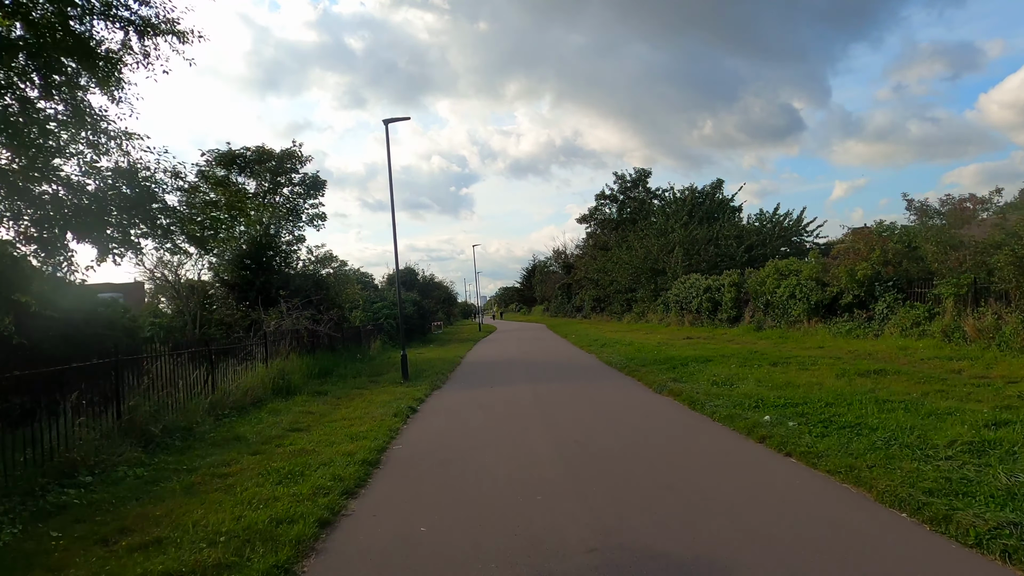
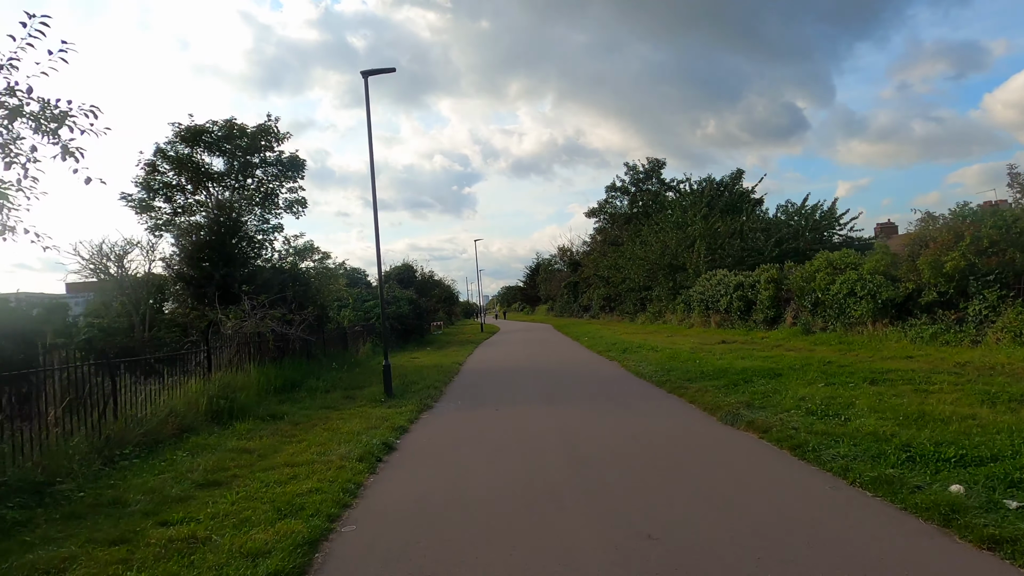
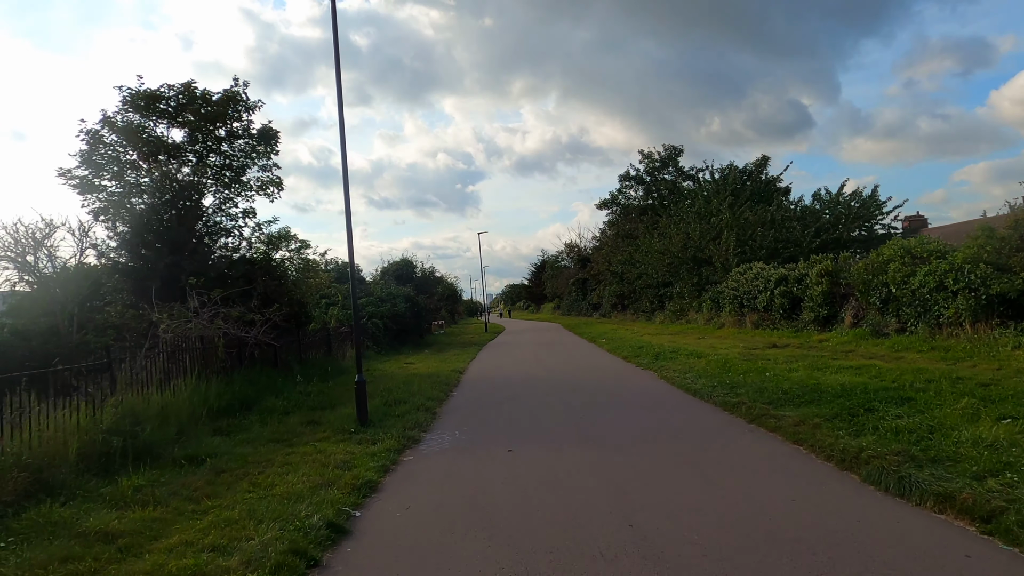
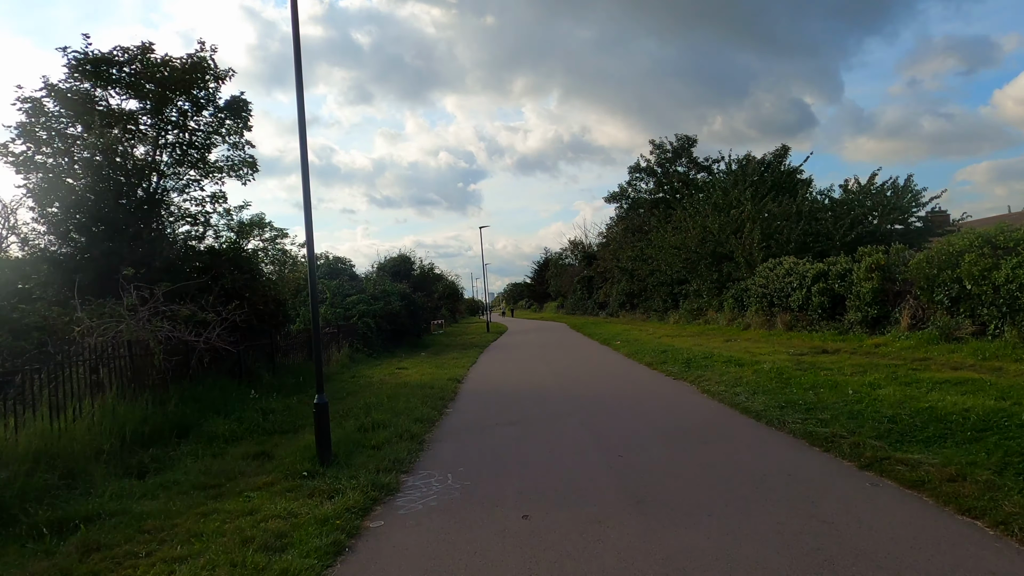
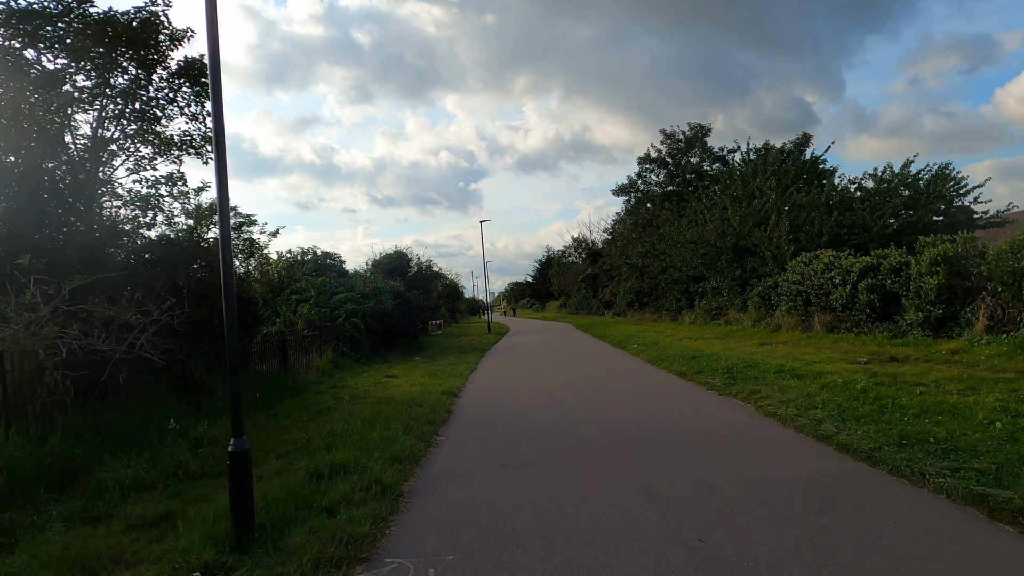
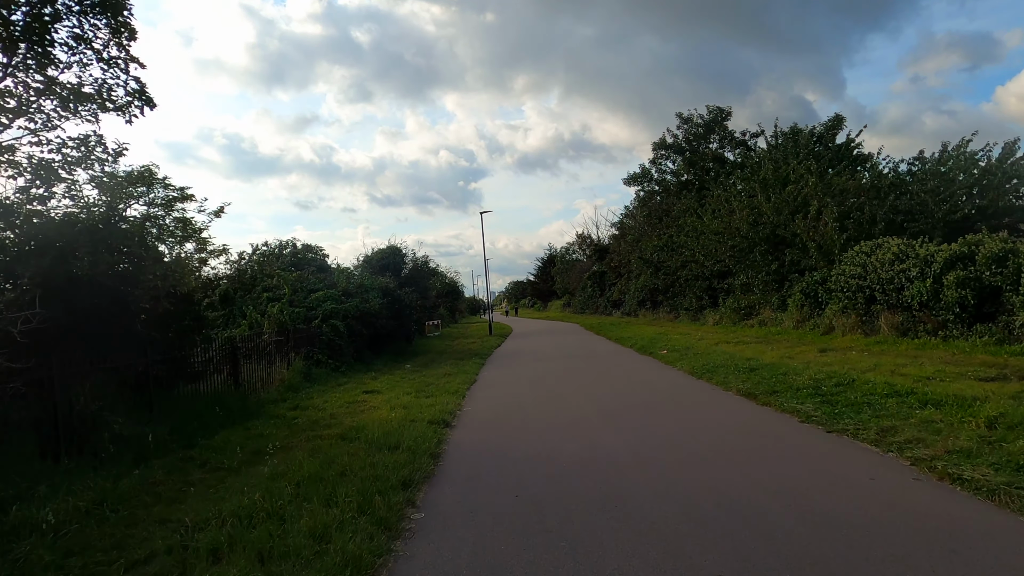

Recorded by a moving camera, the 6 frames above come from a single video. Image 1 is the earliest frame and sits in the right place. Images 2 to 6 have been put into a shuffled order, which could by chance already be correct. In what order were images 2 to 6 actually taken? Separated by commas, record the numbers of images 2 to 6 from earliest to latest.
2, 3, 4, 5, 6
